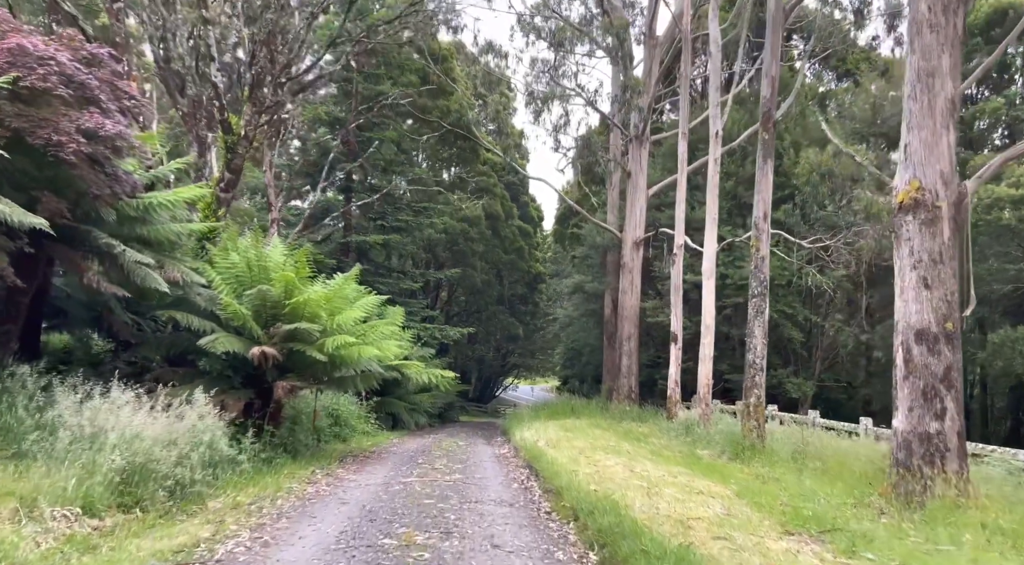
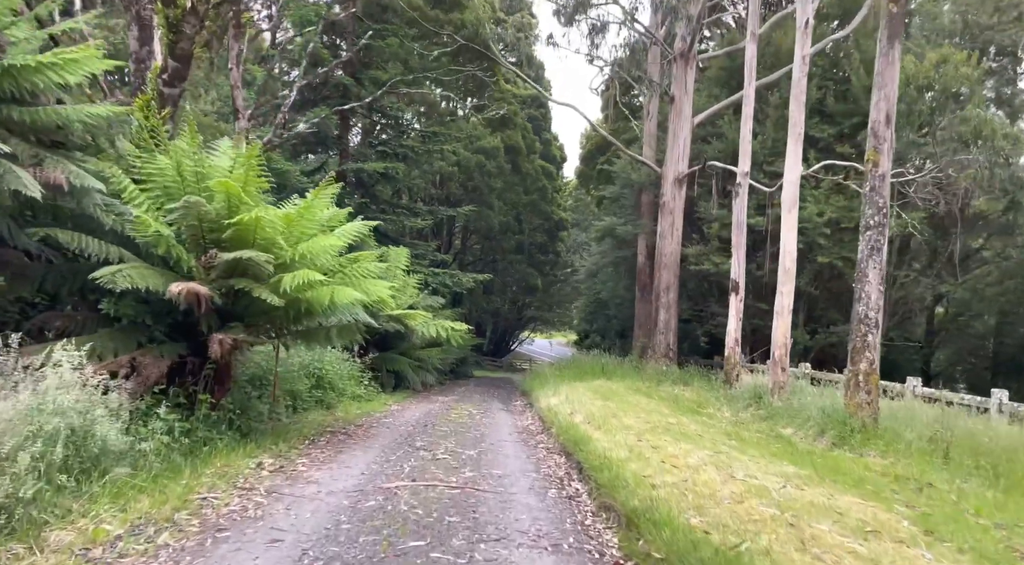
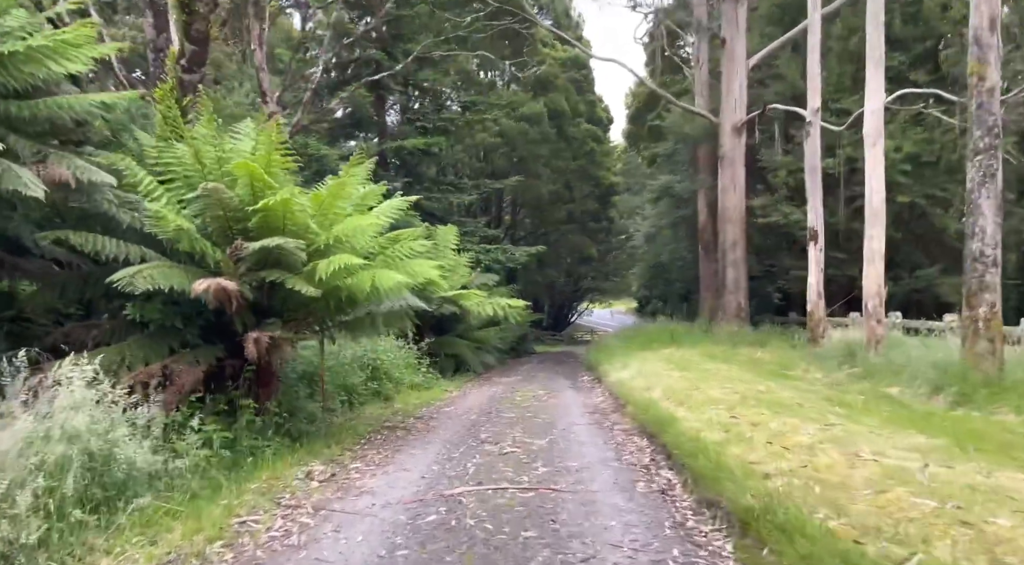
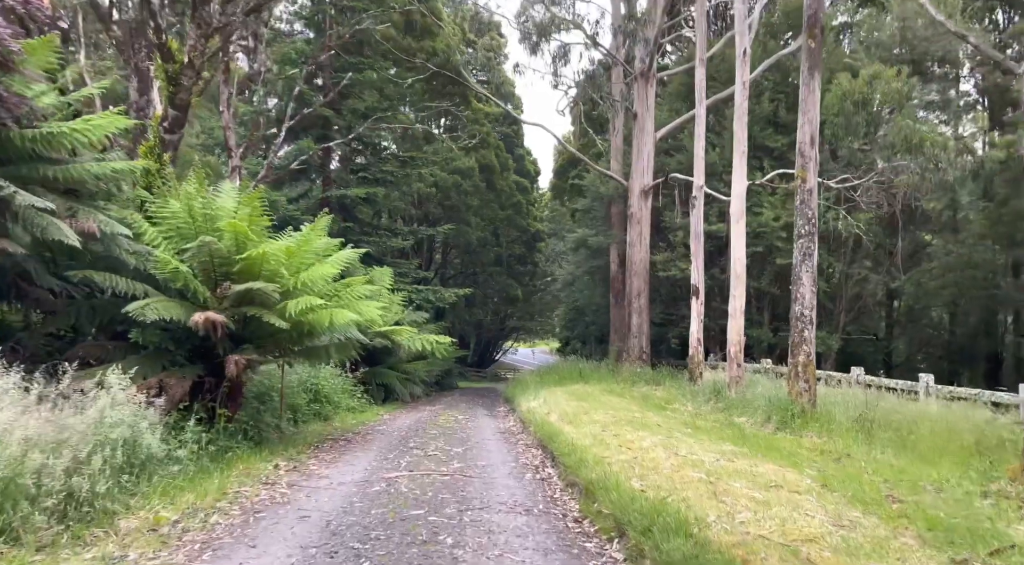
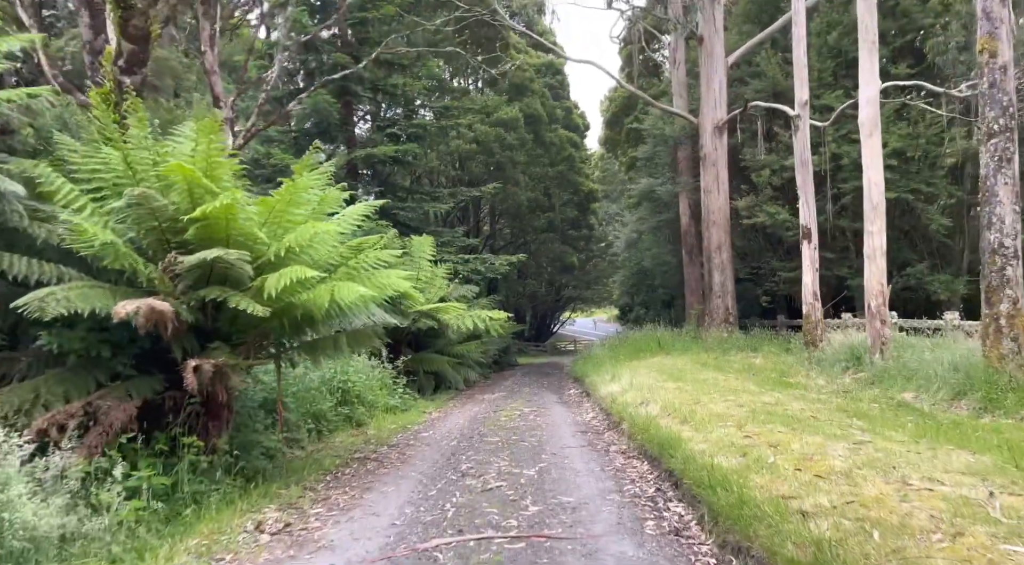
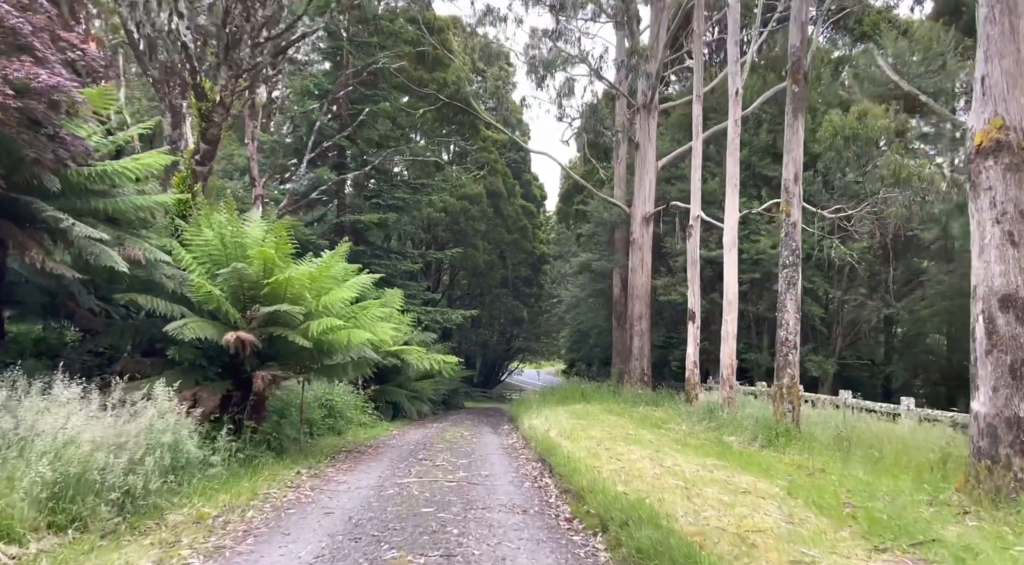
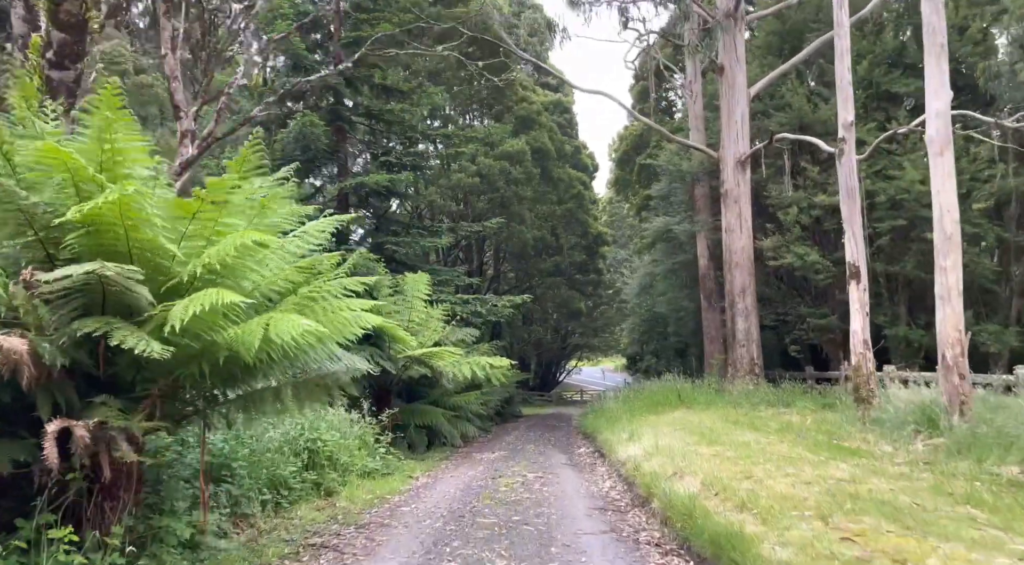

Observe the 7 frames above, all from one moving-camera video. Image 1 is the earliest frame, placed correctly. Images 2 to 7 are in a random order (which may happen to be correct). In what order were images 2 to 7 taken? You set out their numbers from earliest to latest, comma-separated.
6, 4, 2, 3, 5, 7
